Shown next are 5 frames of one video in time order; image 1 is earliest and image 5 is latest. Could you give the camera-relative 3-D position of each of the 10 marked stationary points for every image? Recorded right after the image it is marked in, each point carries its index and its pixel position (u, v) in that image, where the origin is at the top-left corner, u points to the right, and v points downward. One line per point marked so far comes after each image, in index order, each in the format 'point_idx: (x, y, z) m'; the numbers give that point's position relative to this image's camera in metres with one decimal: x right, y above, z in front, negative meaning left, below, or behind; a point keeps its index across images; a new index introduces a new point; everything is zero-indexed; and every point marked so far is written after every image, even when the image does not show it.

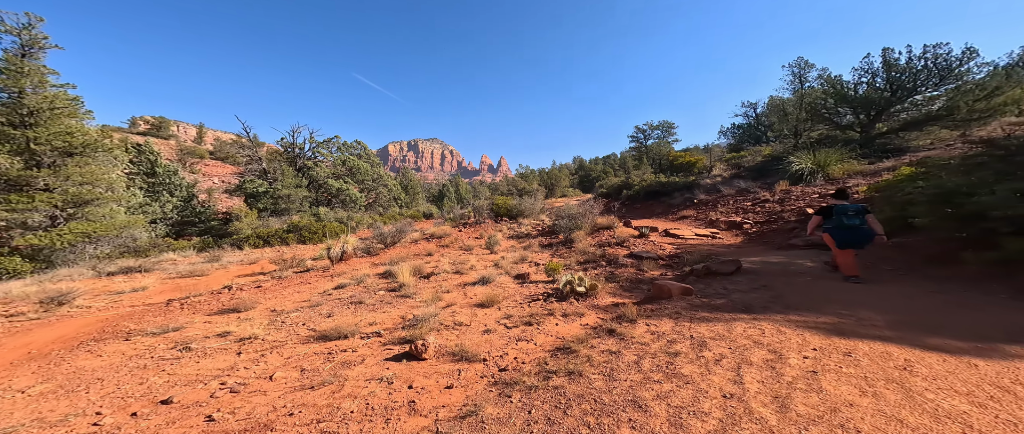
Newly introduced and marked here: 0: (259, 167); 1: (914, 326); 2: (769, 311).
0: (-10.1, +2.0, +13.4) m
1: (+3.7, -1.0, +3.1) m
2: (+2.8, -1.0, +3.6) m
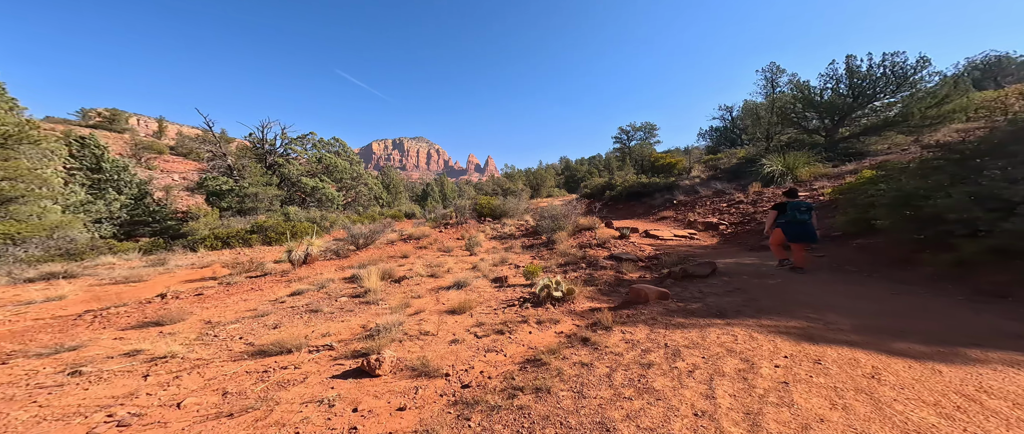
0: (-10.9, +2.0, +12.6) m
1: (+3.4, -1.0, +3.1) m
2: (+2.5, -1.1, +3.6) m
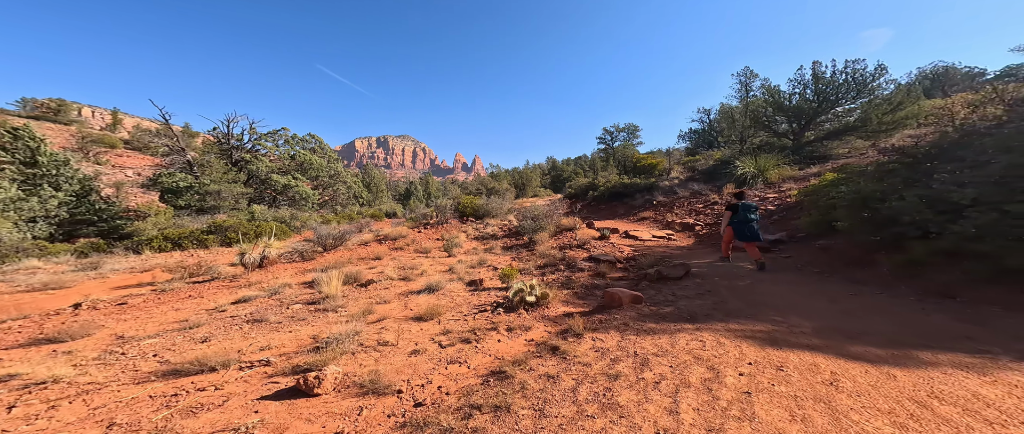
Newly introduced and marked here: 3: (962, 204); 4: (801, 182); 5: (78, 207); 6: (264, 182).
0: (-11.7, +2.0, +11.9) m
1: (+3.1, -1.1, +3.2) m
2: (+2.1, -1.1, +3.6) m
3: (+5.6, +0.2, +4.2) m
4: (+9.2, +1.1, +10.6) m
5: (-10.8, +0.2, +8.4) m
6: (-9.1, +1.3, +12.3) m
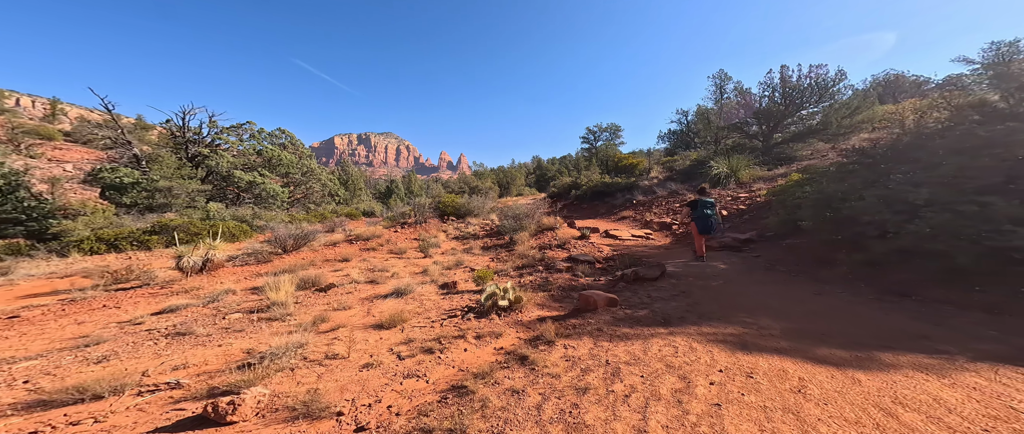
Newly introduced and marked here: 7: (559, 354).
0: (-12.5, +2.0, +11.0) m
1: (+2.8, -1.1, +3.2) m
2: (+1.8, -1.1, +3.6) m
3: (+5.3, +0.2, +4.3) m
4: (+8.4, +1.1, +10.9) m
5: (-11.4, +0.2, +7.6) m
6: (-10.0, +1.3, +11.6) m
7: (+0.4, -1.1, +2.7) m
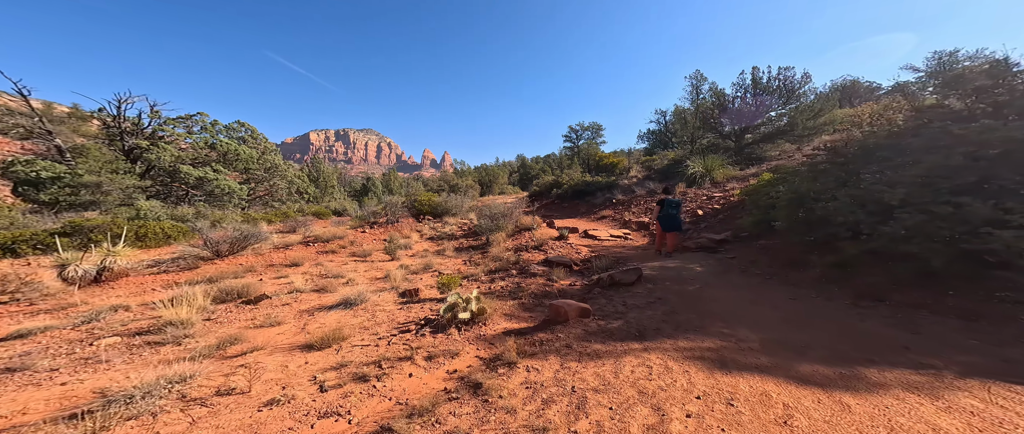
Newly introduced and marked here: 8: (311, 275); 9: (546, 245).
0: (-13.2, +2.0, +10.0) m
1: (+2.5, -1.2, +3.0) m
2: (+1.5, -1.2, +3.3) m
3: (+4.9, +0.1, +4.3) m
4: (+7.6, +1.2, +11.0) m
5: (-12.0, +0.2, +6.6) m
6: (-10.7, +1.3, +10.7) m
7: (0.0, -1.2, +2.4) m
8: (-2.9, -1.0, +4.9) m
9: (+0.7, -0.7, +8.1) m
